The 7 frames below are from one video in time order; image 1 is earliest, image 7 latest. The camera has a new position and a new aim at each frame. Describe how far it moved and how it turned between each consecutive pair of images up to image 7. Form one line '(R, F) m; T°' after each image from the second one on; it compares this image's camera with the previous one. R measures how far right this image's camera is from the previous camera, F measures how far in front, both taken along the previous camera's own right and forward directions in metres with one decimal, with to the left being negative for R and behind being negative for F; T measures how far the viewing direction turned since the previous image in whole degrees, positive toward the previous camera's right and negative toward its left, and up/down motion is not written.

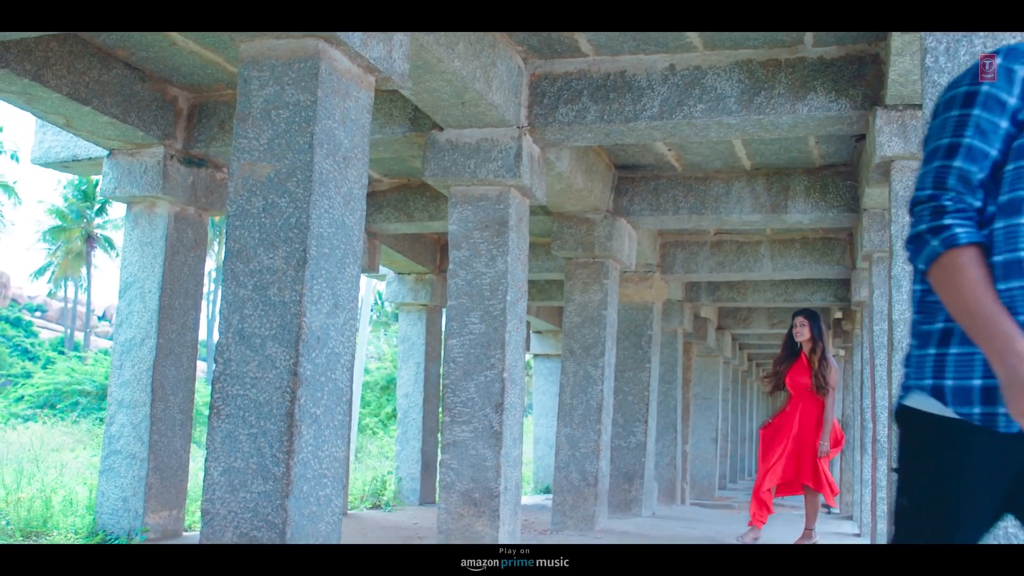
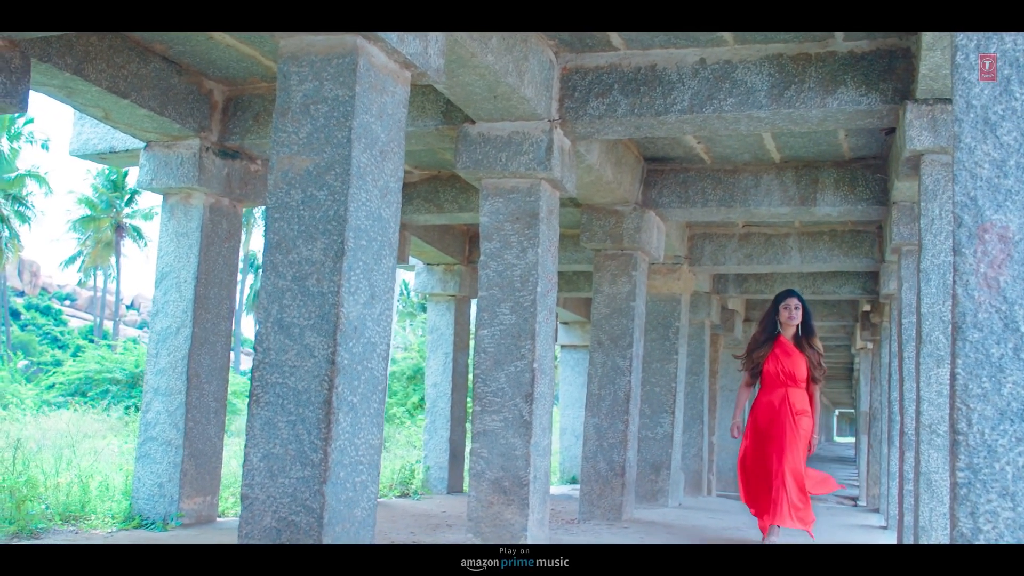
(0.0, -0.1) m; -1°
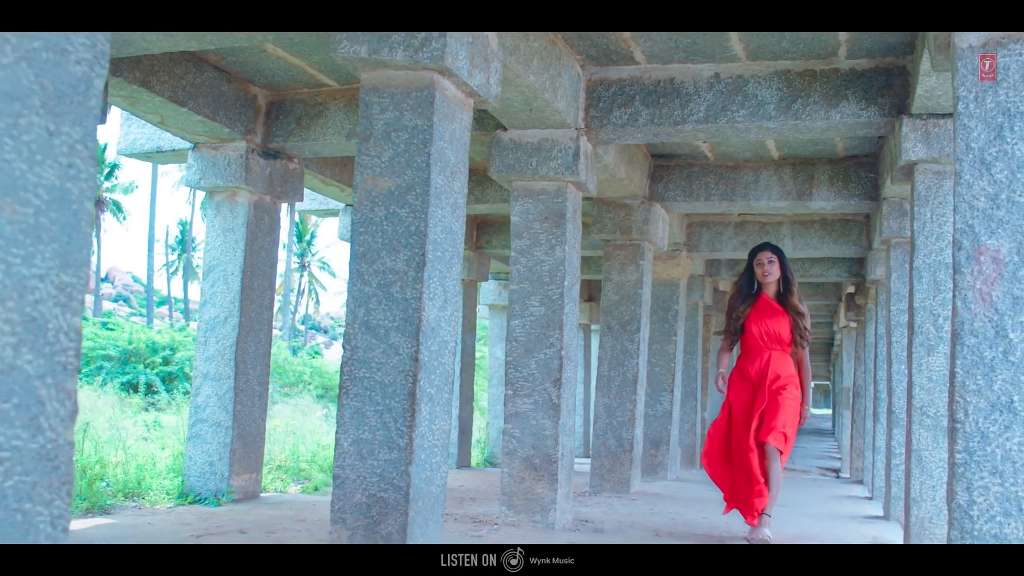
(-0.3, -0.6) m; +1°
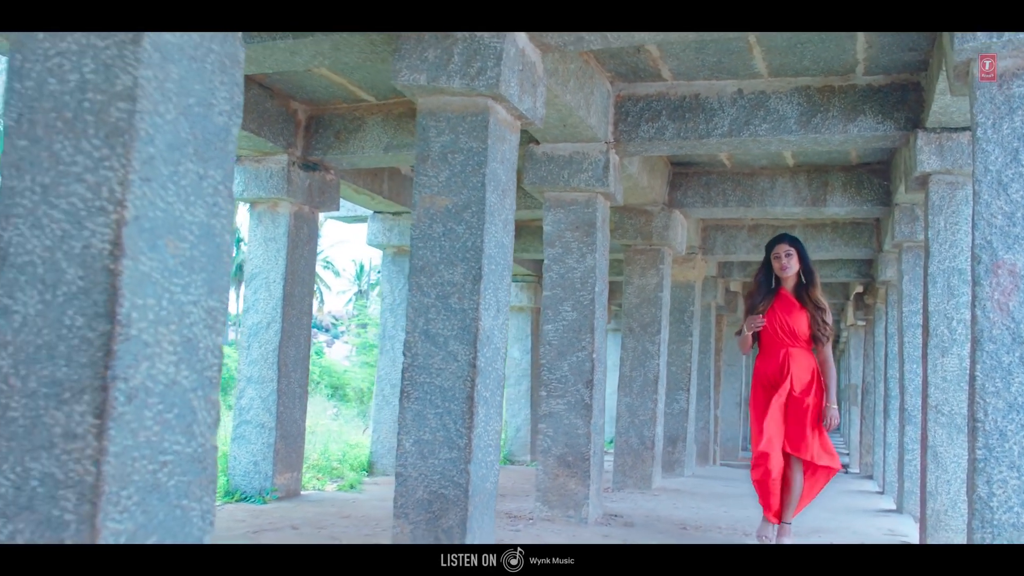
(-0.2, -0.3) m; 0°
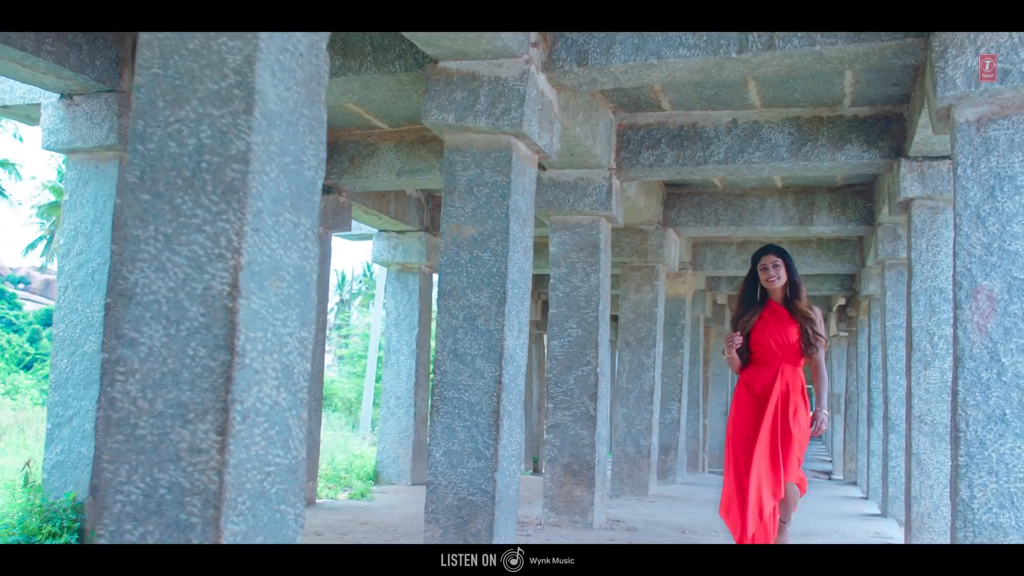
(-0.2, -0.4) m; +1°
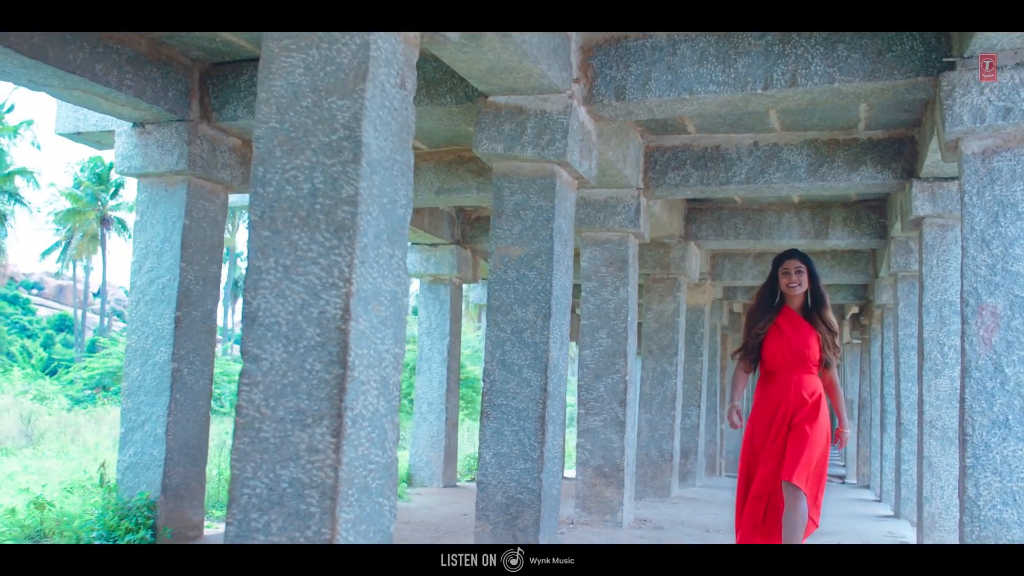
(-0.2, -0.5) m; 0°
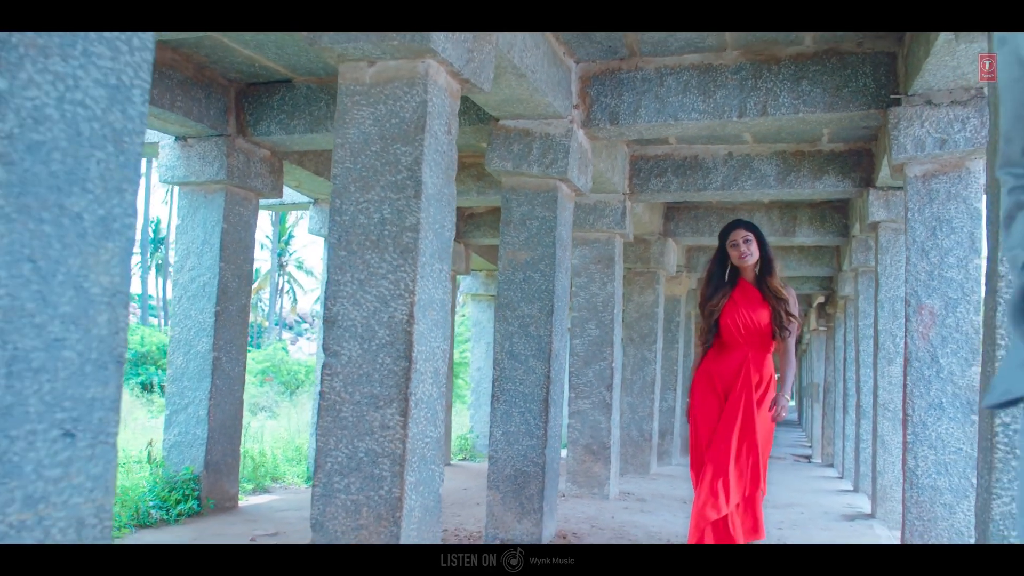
(-0.2, -0.9) m; +2°
